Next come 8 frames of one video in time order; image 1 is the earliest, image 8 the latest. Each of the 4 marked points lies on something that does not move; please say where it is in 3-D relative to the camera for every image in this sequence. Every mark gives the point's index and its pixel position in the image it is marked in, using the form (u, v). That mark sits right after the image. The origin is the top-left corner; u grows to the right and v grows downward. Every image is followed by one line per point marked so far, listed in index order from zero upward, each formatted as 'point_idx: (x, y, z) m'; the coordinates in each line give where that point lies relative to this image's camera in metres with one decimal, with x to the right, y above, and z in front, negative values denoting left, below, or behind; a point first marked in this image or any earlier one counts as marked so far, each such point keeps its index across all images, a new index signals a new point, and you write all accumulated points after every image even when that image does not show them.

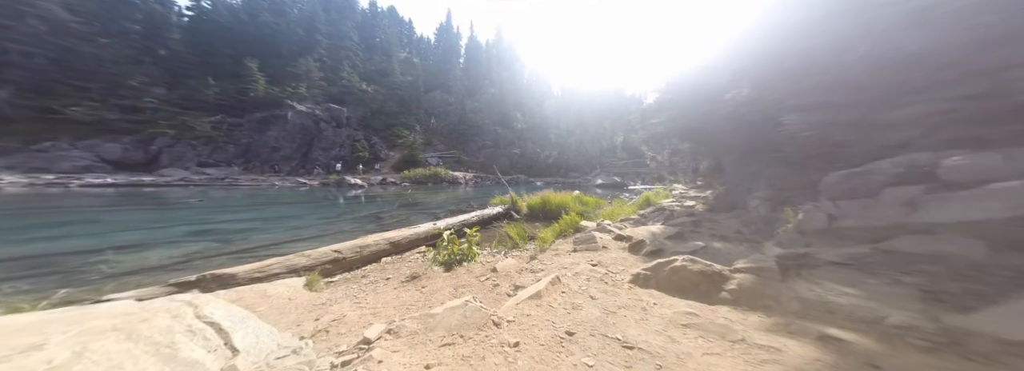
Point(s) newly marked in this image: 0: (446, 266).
0: (-1.5, -1.9, +5.4) m
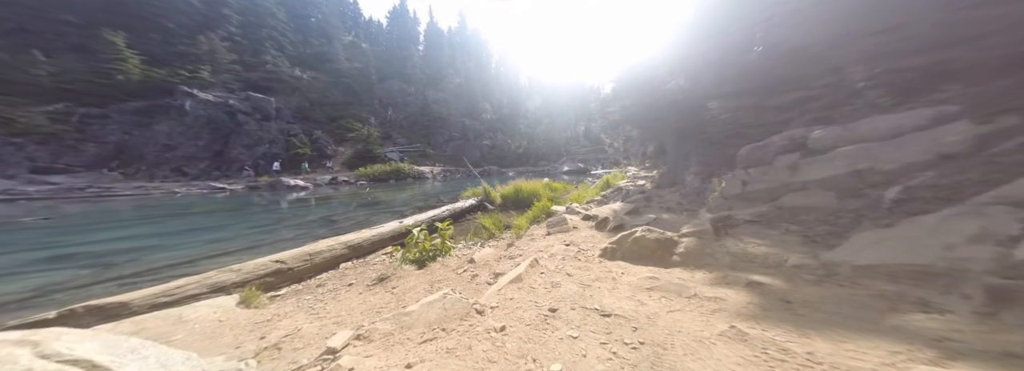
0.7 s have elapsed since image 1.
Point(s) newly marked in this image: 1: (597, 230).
0: (-2.2, -1.7, +5.2) m
1: (+1.6, -0.9, +4.4) m
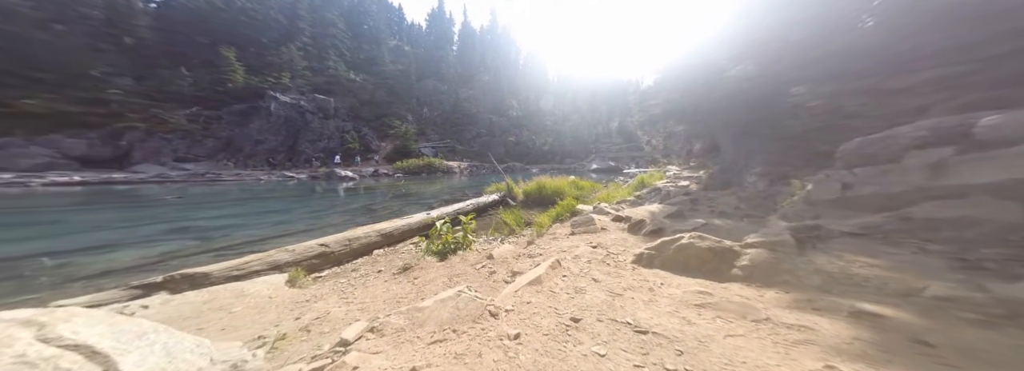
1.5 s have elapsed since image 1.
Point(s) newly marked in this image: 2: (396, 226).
0: (-1.7, -1.6, +5.2) m
1: (+2.0, -0.8, +4.0) m
2: (-4.2, -1.4, +8.2) m
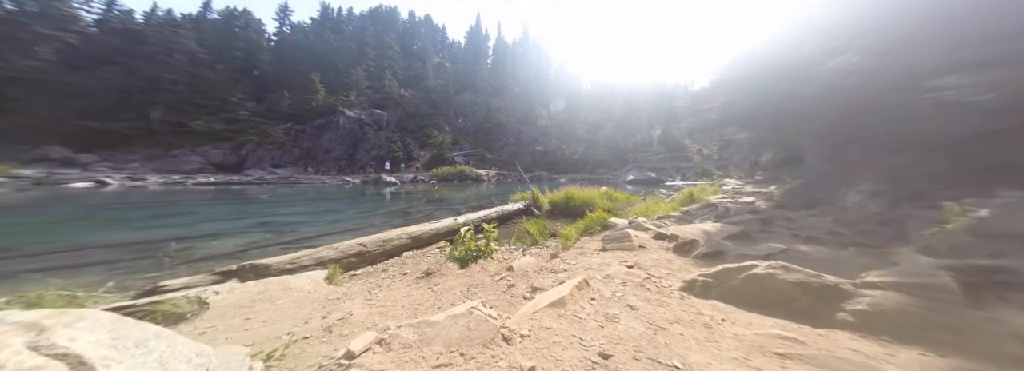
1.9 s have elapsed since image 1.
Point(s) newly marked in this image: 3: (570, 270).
0: (-1.2, -1.7, +5.1) m
1: (+2.4, -1.0, +3.5) m
2: (-3.2, -1.6, +8.4) m
3: (+0.8, -1.2, +3.3) m
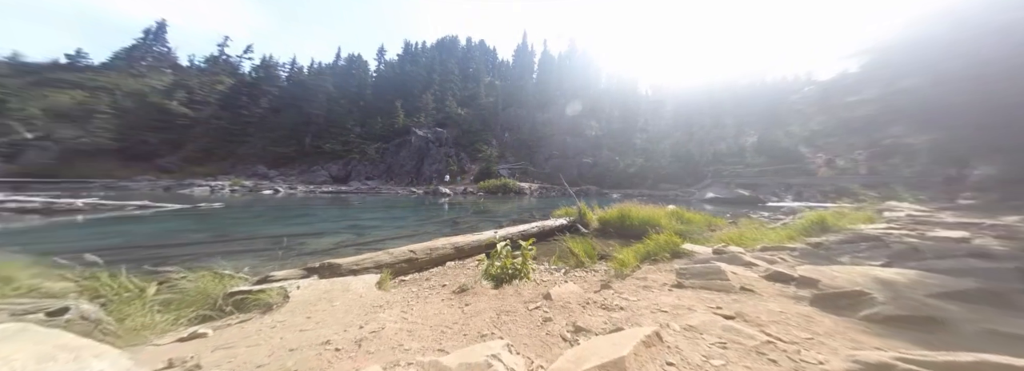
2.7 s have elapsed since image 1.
0: (-0.3, -1.9, +4.7) m
1: (+2.9, -1.2, +2.5) m
2: (-1.6, -2.0, +8.4) m
3: (+1.3, -1.3, +2.6) m
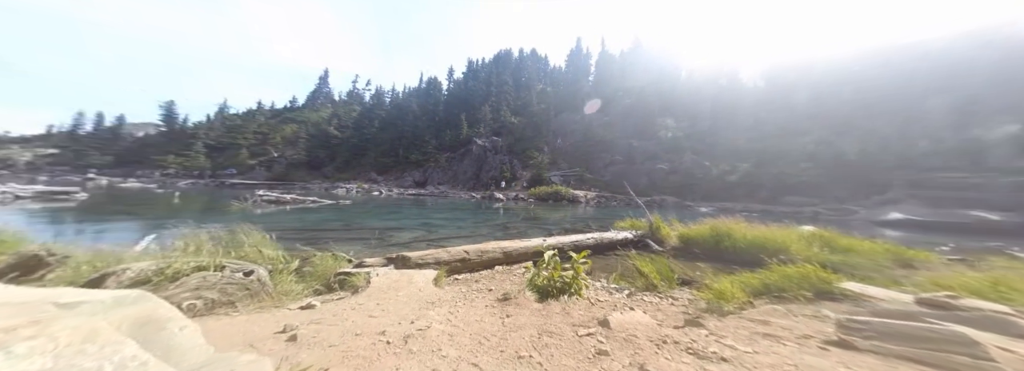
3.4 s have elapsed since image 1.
0: (+0.7, -2.0, +4.2) m
1: (+3.3, -1.3, +1.3) m
2: (+0.3, -2.2, +8.1) m
3: (+1.8, -1.4, +1.8) m
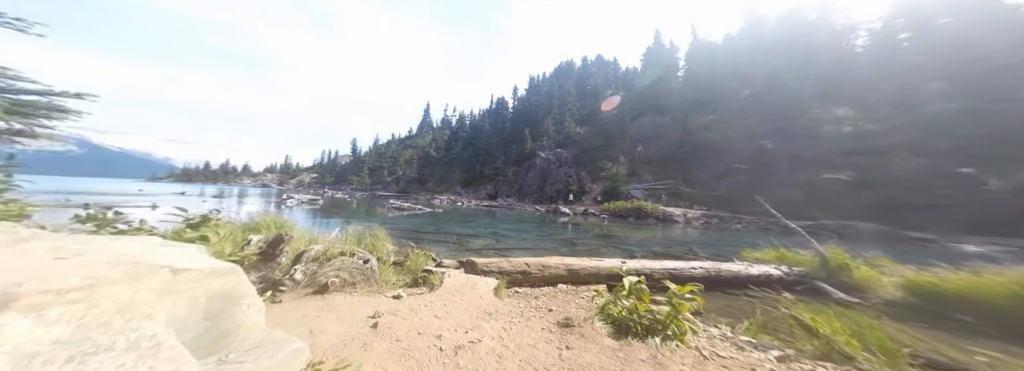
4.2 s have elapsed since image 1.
0: (+1.6, -2.0, +3.1) m
1: (+3.3, -1.1, -0.4) m
2: (+2.4, -2.5, +6.9) m
3: (+2.0, -1.2, +0.5) m
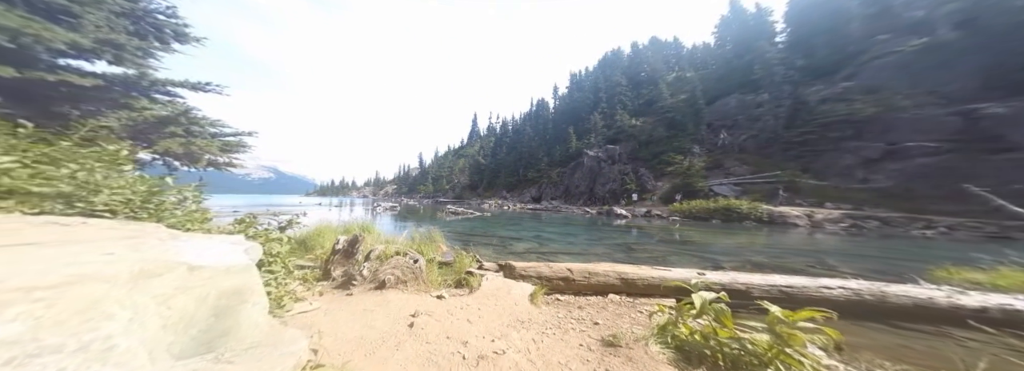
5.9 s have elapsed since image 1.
0: (+1.8, -1.8, +2.0) m
1: (+2.3, -0.7, -1.8) m
2: (+3.5, -2.3, +5.4) m
3: (+1.4, -0.9, -0.5) m
